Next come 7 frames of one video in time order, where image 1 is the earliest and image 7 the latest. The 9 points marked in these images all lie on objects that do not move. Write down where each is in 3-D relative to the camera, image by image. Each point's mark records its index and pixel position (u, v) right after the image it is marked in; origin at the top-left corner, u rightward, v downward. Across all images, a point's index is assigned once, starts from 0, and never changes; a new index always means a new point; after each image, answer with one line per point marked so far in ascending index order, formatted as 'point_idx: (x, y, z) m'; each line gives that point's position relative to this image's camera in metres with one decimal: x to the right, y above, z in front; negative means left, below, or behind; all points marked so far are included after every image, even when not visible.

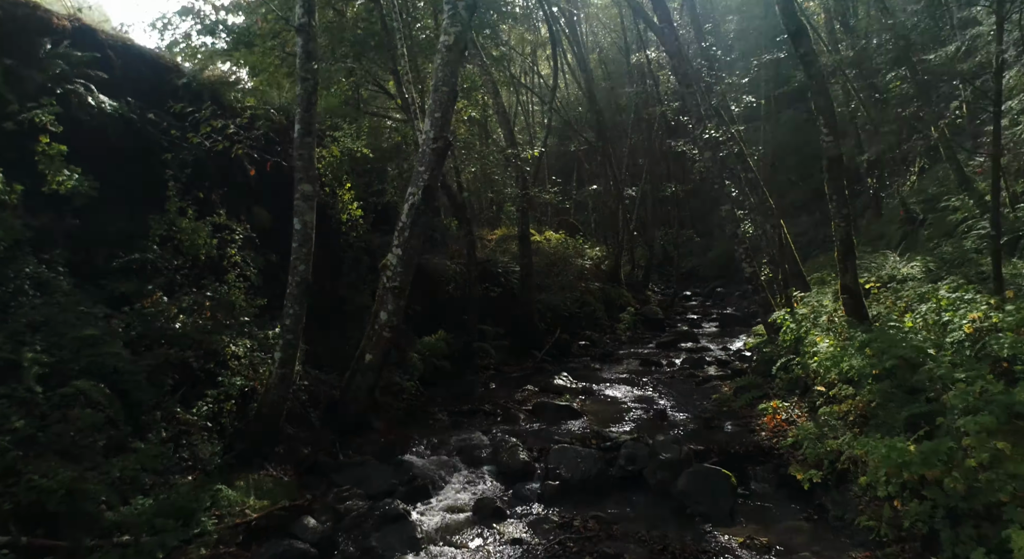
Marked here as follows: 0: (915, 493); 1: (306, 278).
0: (+3.8, -2.0, +5.5) m
1: (-2.6, 0.0, +7.6) m
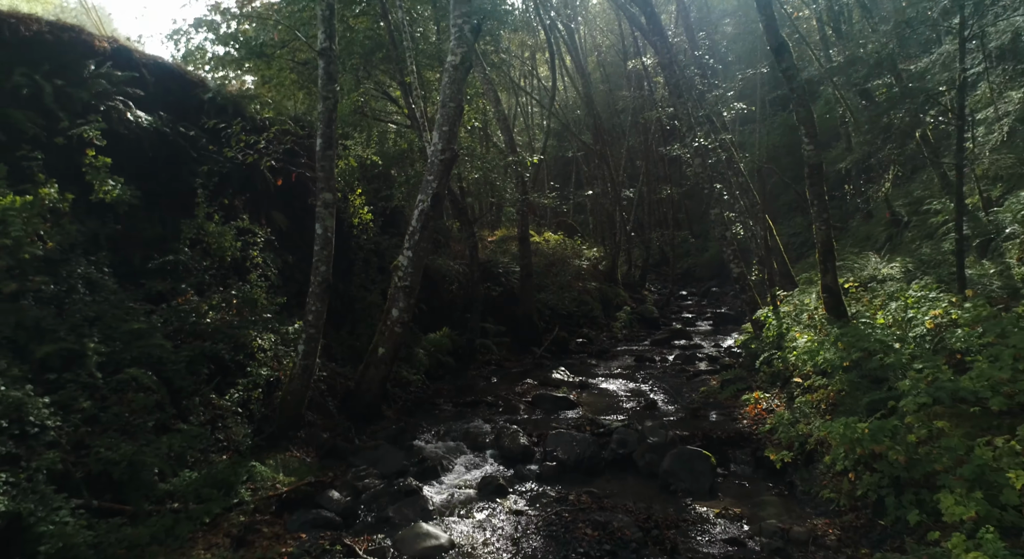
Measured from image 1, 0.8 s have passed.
0: (+3.8, -2.0, +6.3) m
1: (-2.6, 0.0, +8.4) m
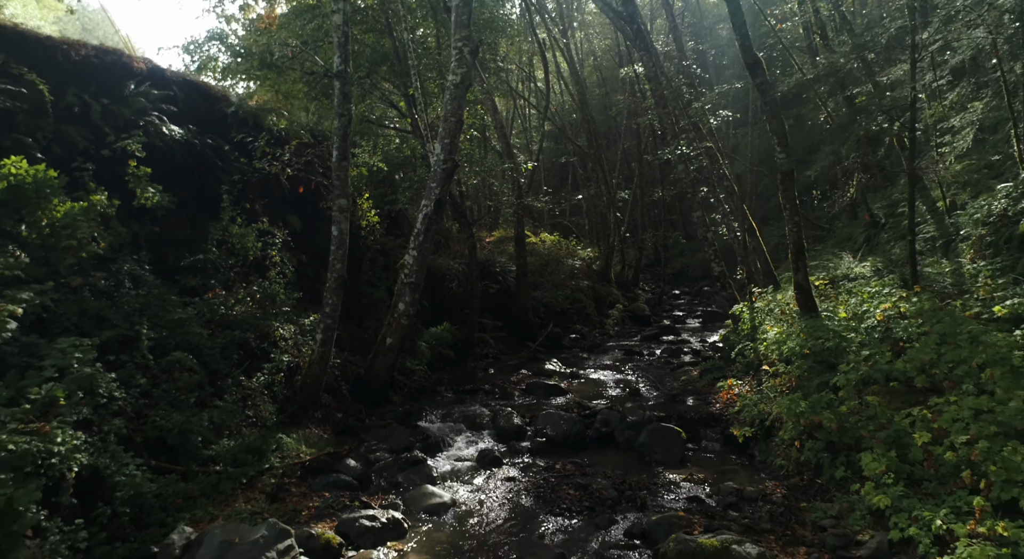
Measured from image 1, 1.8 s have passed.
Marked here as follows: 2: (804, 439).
0: (+3.7, -1.9, +7.3) m
1: (-2.7, +0.1, +9.4) m
2: (+3.7, -2.0, +7.4) m
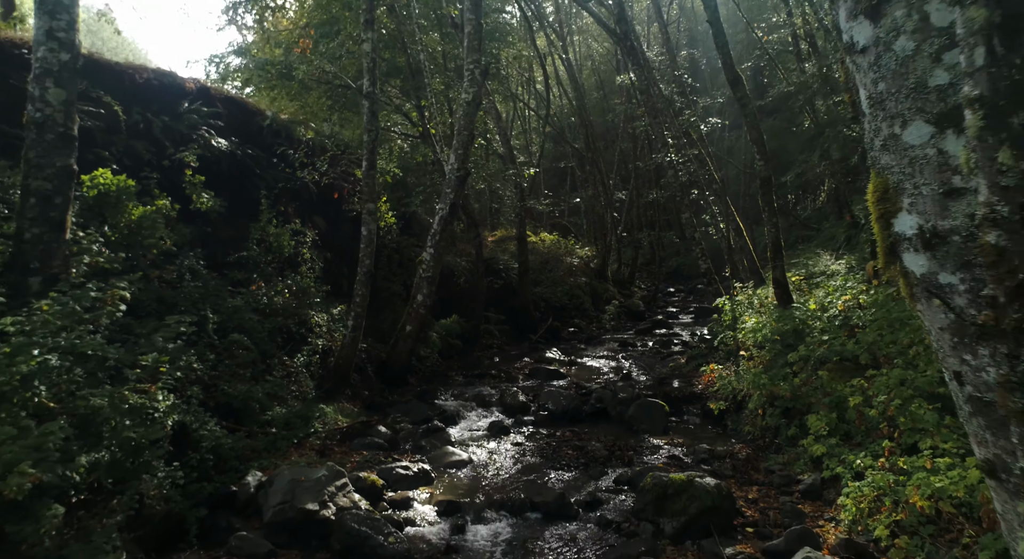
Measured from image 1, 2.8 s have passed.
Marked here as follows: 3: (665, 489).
0: (+3.9, -1.8, +8.7) m
1: (-2.6, +0.2, +10.7) m
2: (+3.8, -1.9, +8.8) m
3: (+1.7, -2.3, +6.4) m
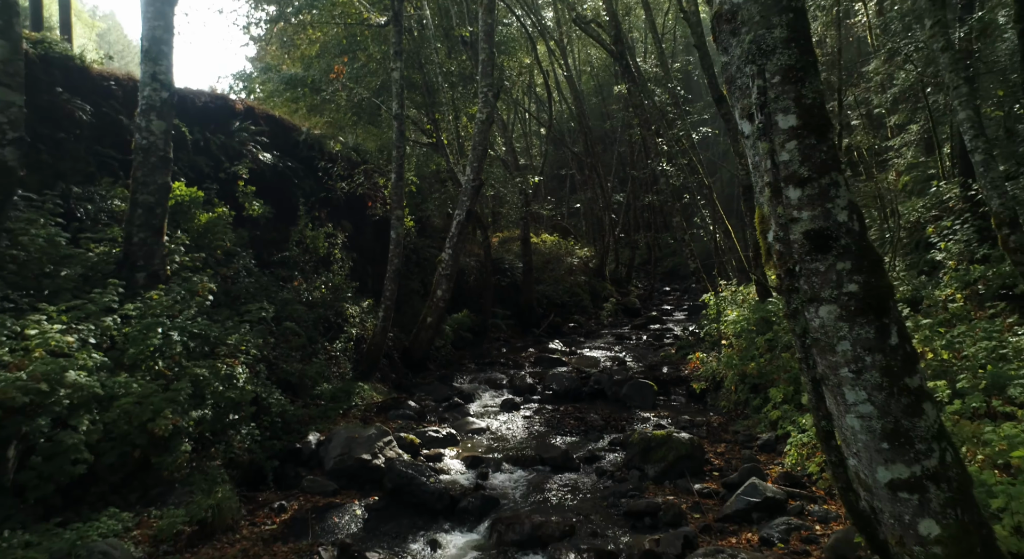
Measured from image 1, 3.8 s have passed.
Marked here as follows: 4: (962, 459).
0: (+4.0, -1.8, +10.3) m
1: (-2.4, +0.2, +12.3) m
2: (+4.0, -1.9, +10.4) m
3: (+1.9, -2.2, +7.9) m
4: (+2.7, -1.1, +3.5) m
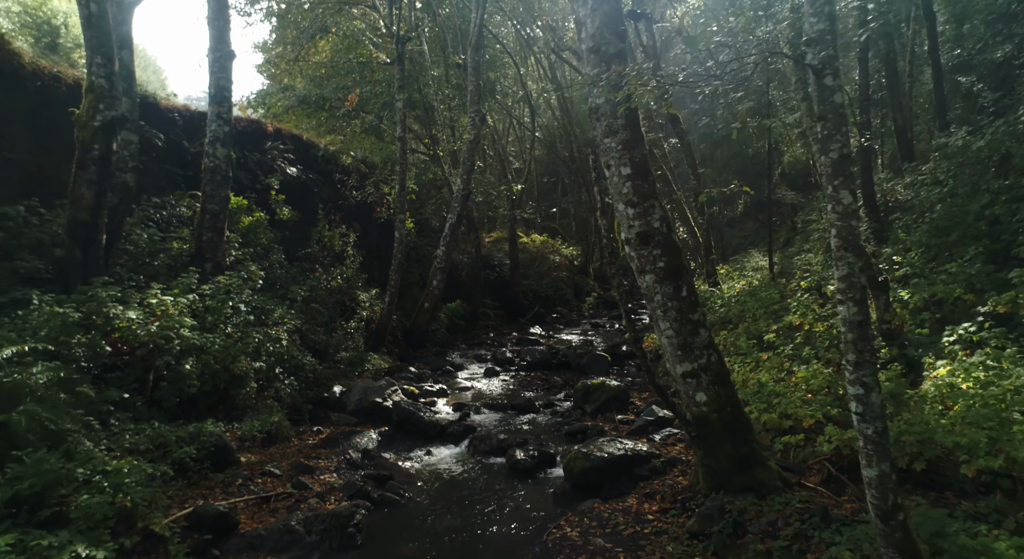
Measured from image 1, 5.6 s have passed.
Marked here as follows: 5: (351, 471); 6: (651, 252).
0: (+3.6, -1.6, +13.0) m
1: (-2.9, +0.5, +15.0) m
2: (+3.6, -1.7, +13.1) m
3: (+1.4, -2.0, +10.7) m
4: (+2.2, -0.9, +6.2) m
5: (-2.3, -2.7, +8.2) m
6: (+1.5, +0.3, +6.2) m
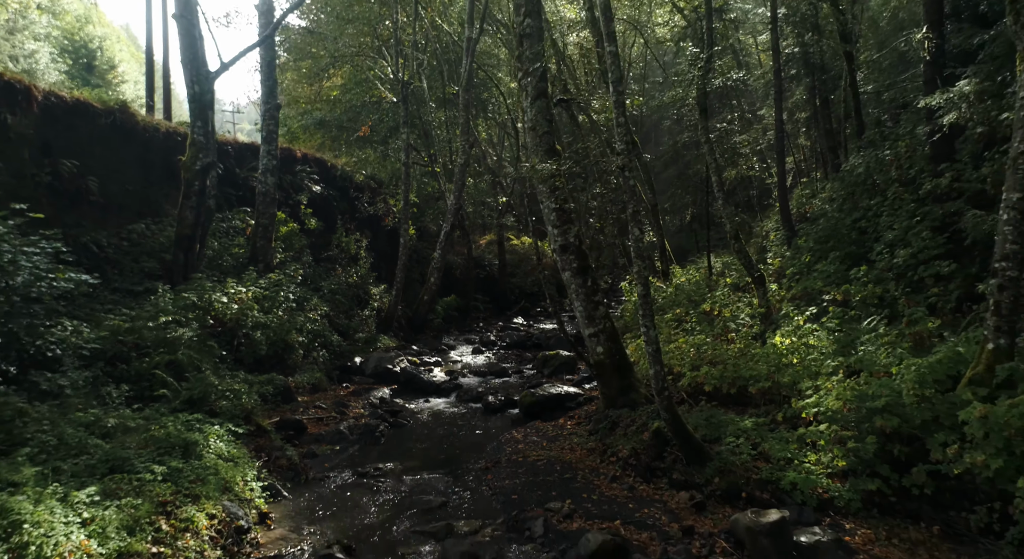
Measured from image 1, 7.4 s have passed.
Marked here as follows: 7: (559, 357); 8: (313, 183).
0: (+3.1, -1.5, +16.5) m
1: (-3.4, +0.5, +18.5) m
2: (+3.0, -1.6, +16.6) m
3: (+0.9, -1.9, +14.2) m
4: (+1.7, -0.8, +9.7) m
5: (-2.8, -2.6, +11.8) m
6: (+0.9, +0.4, +9.7) m
7: (+1.2, -1.9, +14.0) m
8: (-6.5, +3.2, +19.1) m
